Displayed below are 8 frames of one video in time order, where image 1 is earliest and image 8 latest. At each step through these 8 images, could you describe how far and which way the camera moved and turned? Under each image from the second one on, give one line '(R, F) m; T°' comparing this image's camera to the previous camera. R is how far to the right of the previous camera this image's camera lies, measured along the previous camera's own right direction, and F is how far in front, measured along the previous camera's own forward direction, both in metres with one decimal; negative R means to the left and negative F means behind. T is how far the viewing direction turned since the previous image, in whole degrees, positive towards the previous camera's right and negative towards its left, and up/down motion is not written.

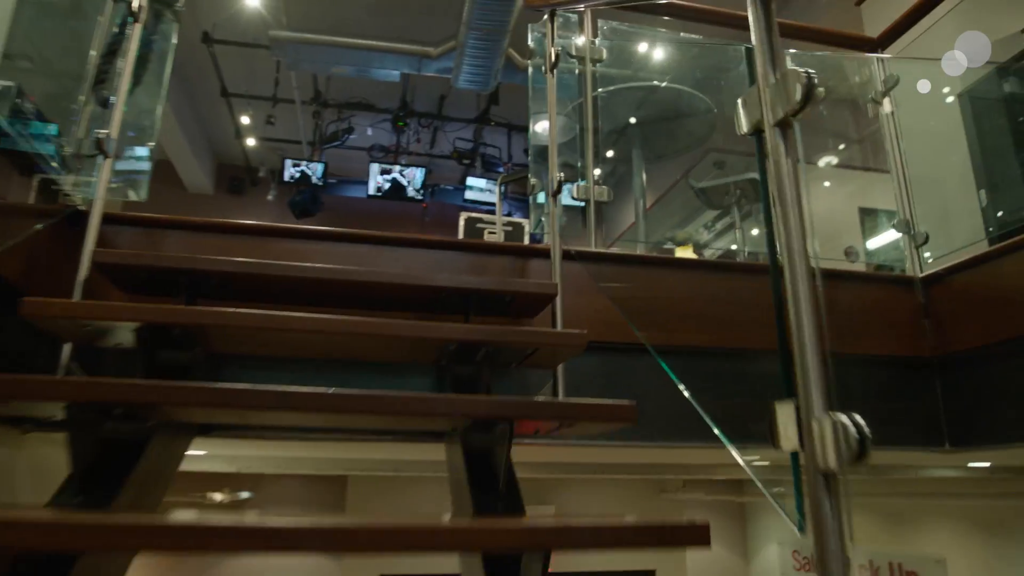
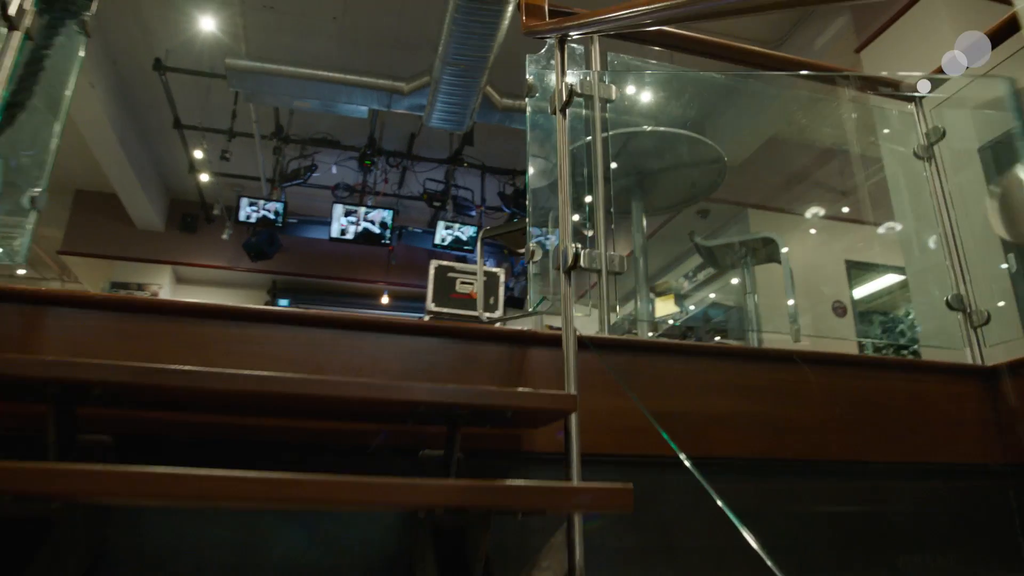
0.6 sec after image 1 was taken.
(-0.1, +0.5) m; +3°
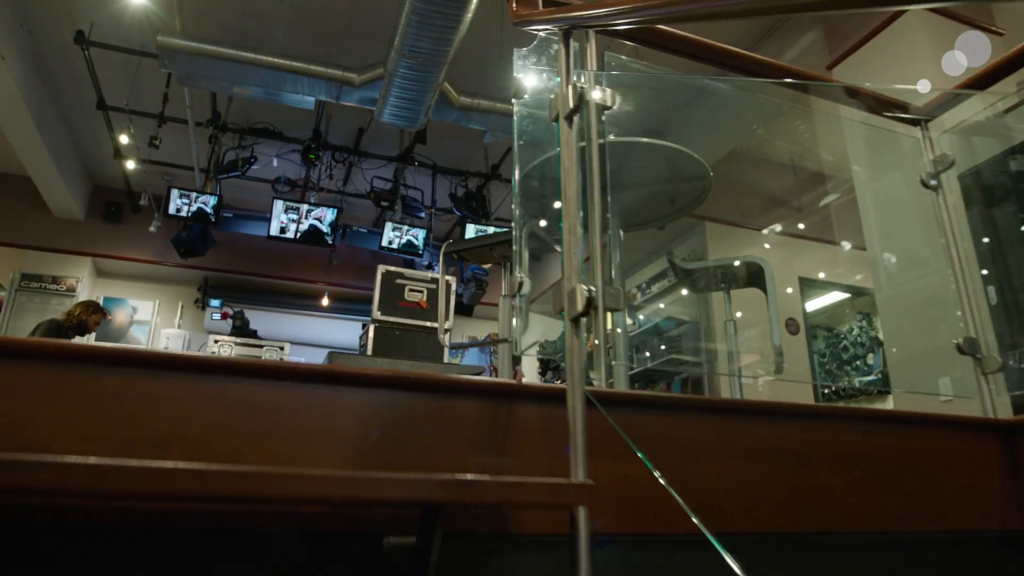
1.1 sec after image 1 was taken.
(-0.1, +0.3) m; +5°
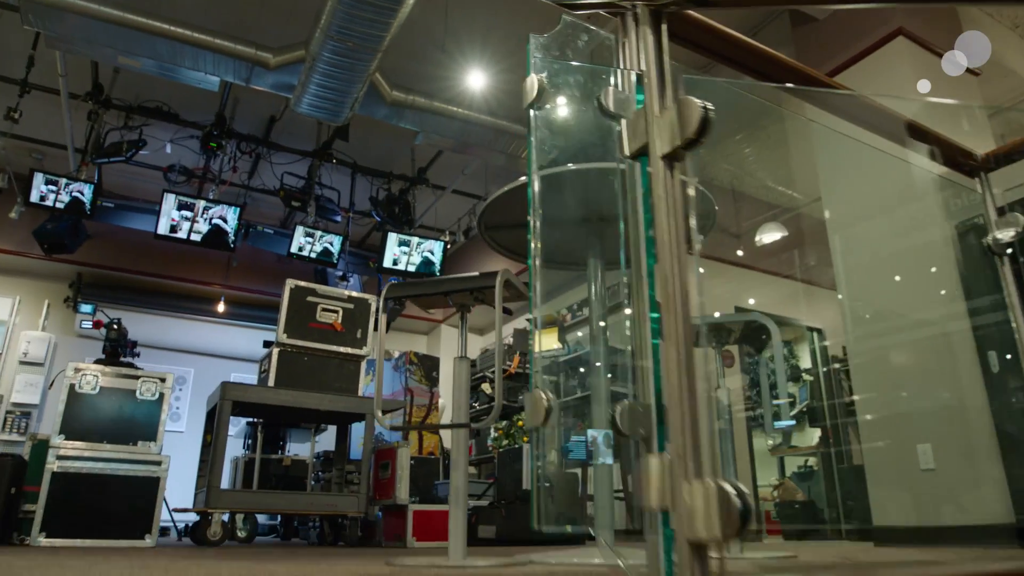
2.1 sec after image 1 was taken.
(-0.2, +0.6) m; +7°
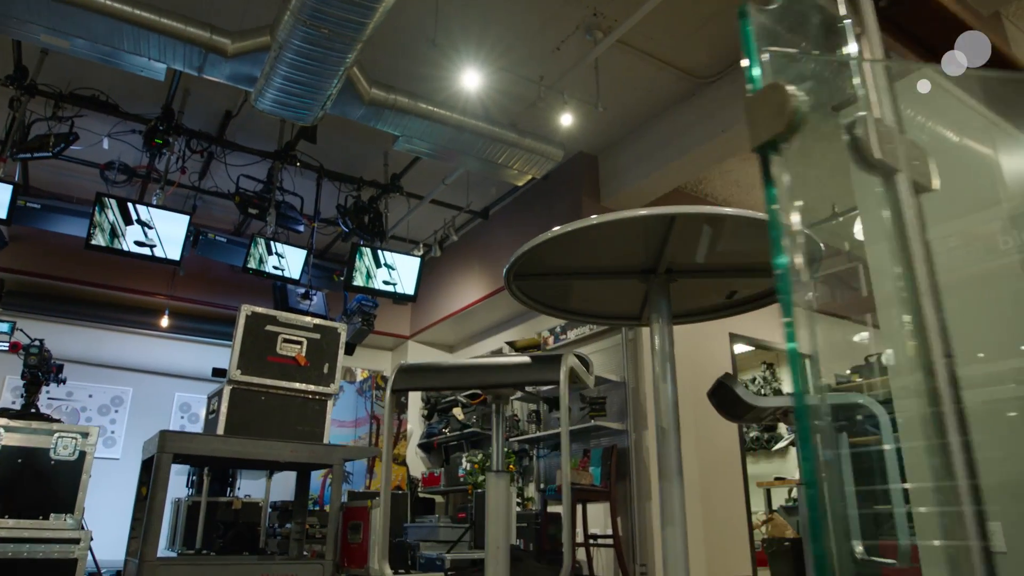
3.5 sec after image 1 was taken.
(-0.2, +0.6) m; +3°
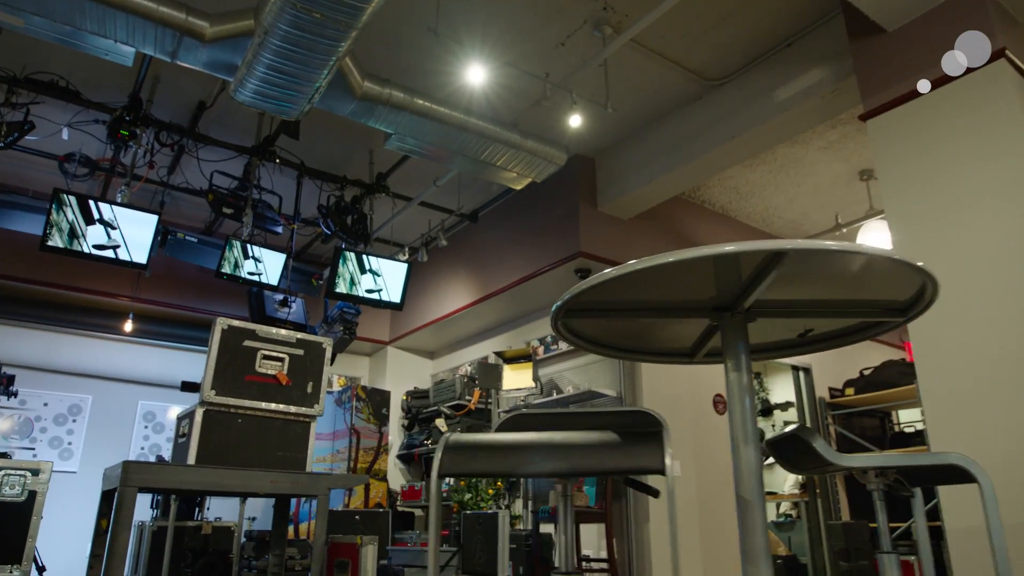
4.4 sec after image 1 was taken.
(-0.2, +0.3) m; +2°
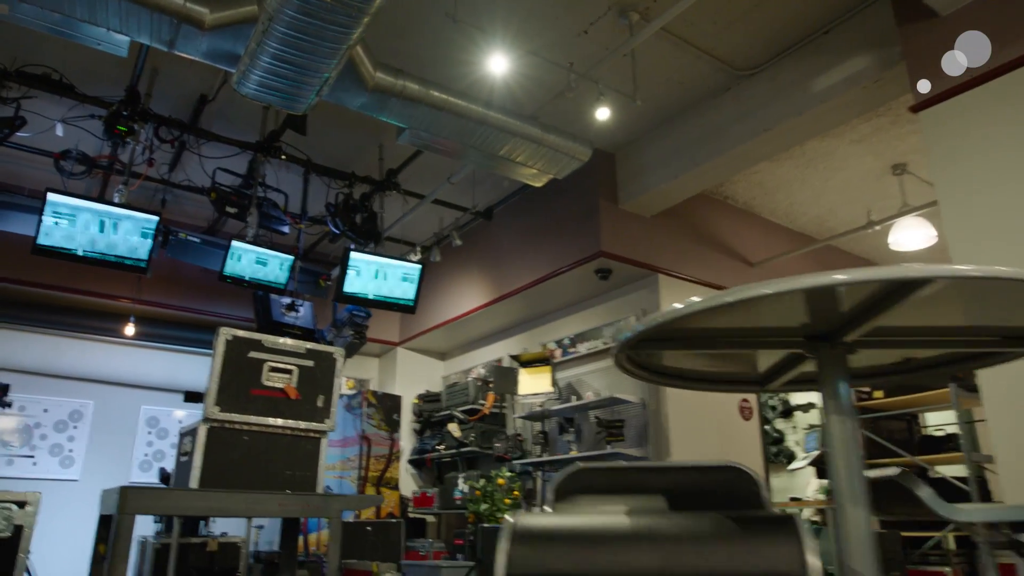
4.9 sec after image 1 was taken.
(-0.1, +0.3) m; 0°
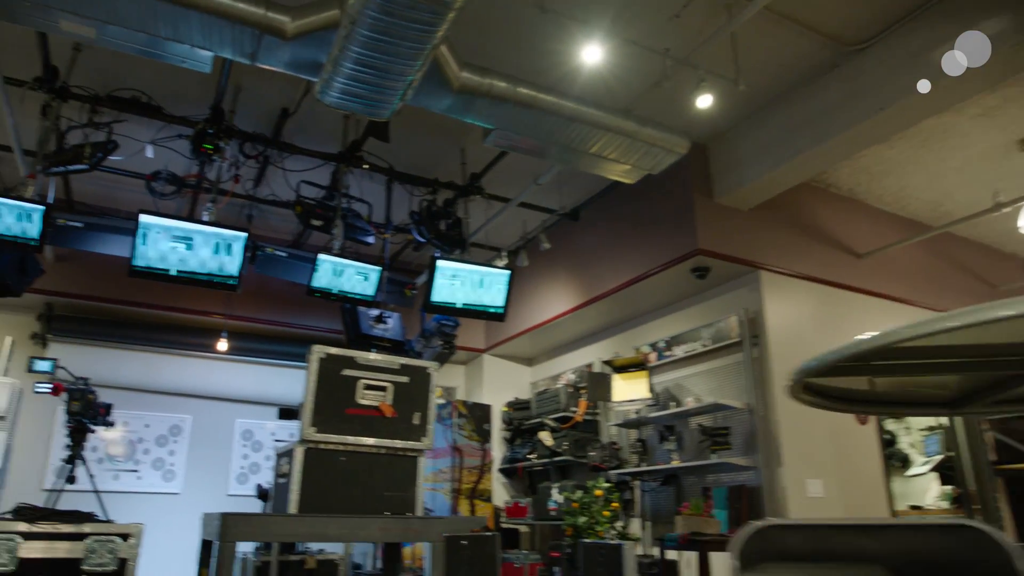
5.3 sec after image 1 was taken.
(-0.1, +0.2) m; -6°
